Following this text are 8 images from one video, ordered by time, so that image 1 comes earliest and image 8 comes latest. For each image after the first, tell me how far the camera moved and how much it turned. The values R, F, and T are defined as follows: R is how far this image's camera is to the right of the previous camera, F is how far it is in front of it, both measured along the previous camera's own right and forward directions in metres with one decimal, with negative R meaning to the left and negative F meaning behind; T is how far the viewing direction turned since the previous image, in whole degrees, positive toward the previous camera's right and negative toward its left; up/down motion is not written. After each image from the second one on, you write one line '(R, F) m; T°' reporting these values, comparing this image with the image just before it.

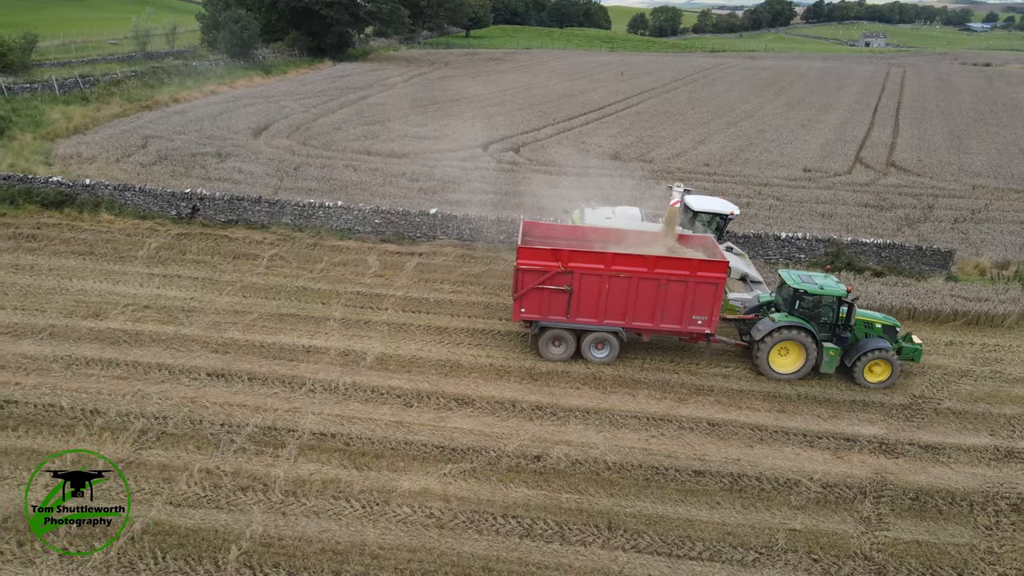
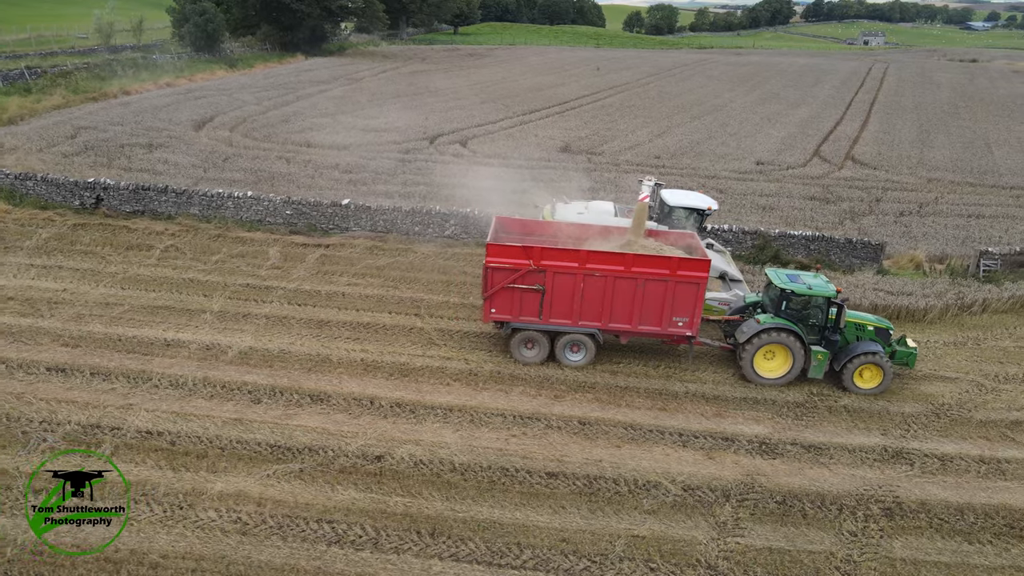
(+1.9, +0.6) m; 0°
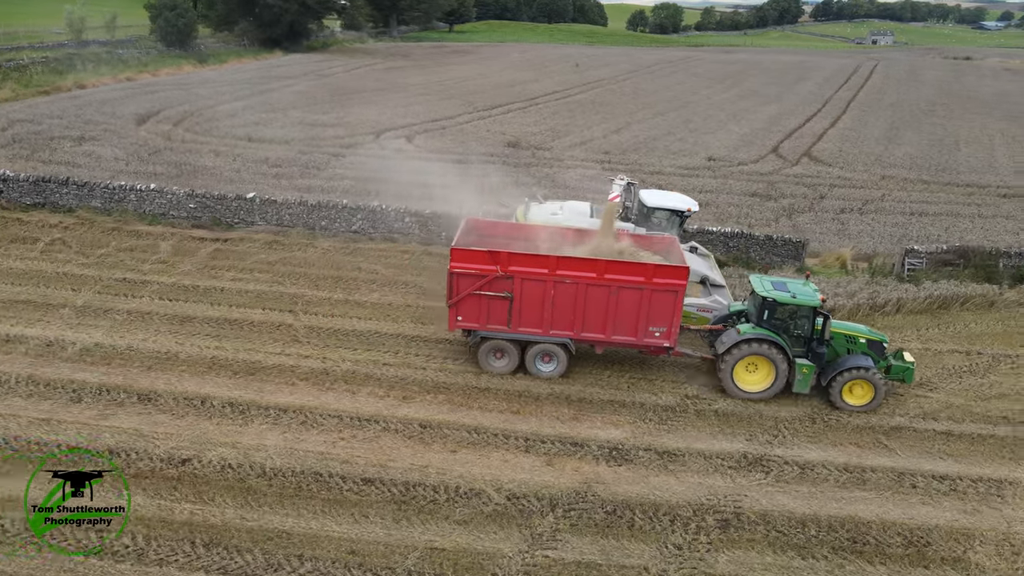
(+2.2, +0.5) m; -1°
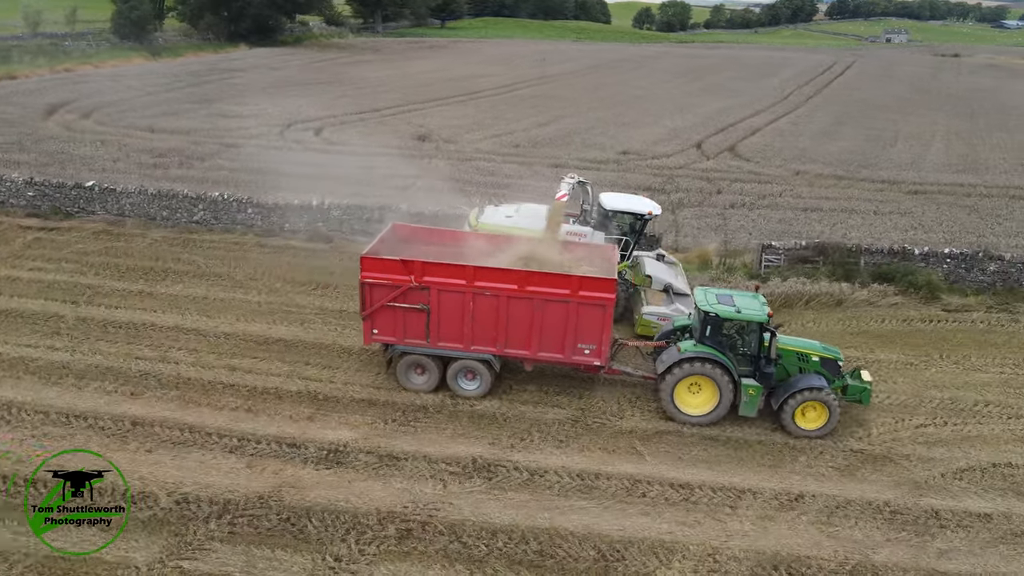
(+3.6, +0.6) m; -1°
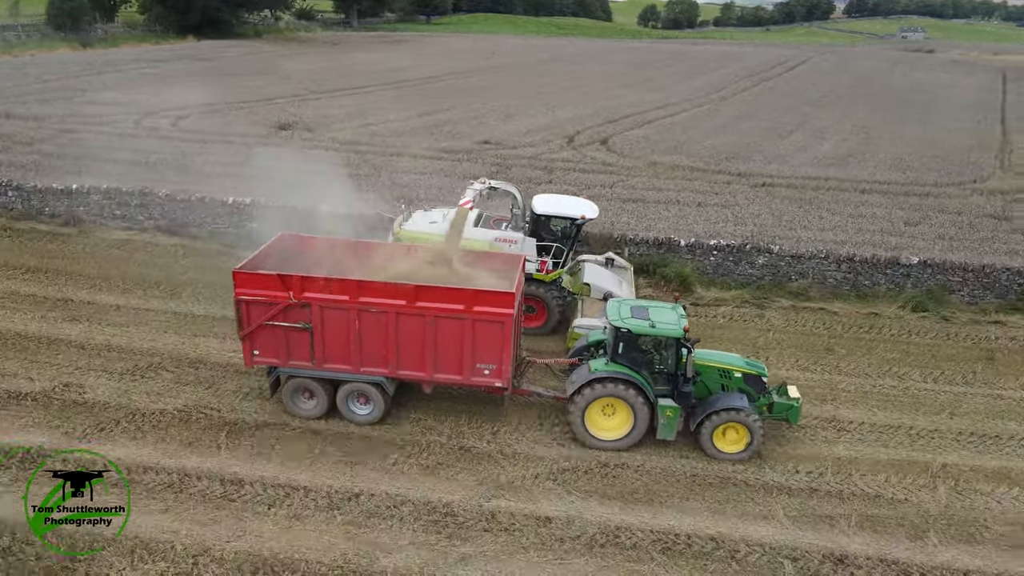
(+5.3, +0.6) m; -1°
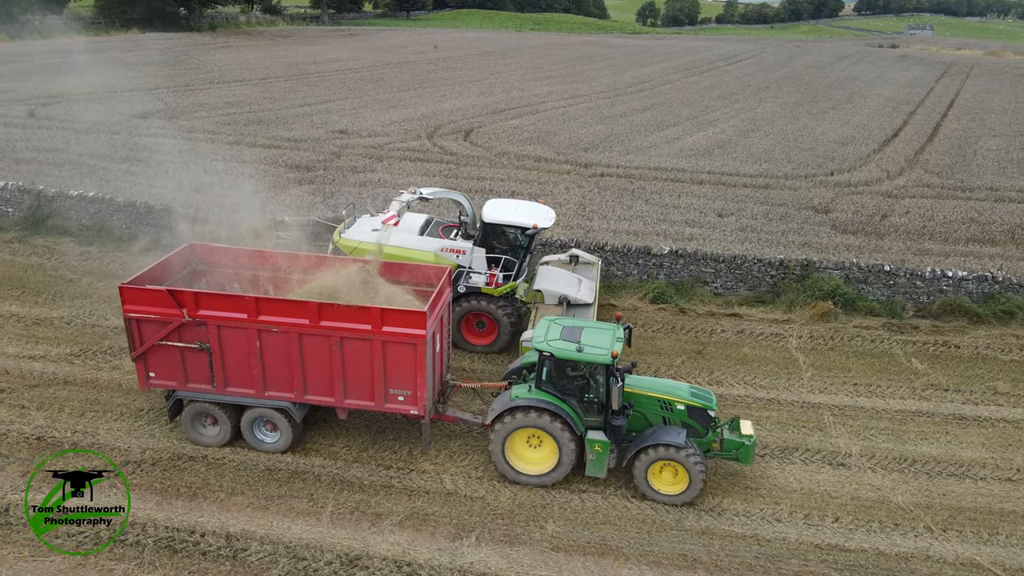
(+5.0, +0.5) m; -1°
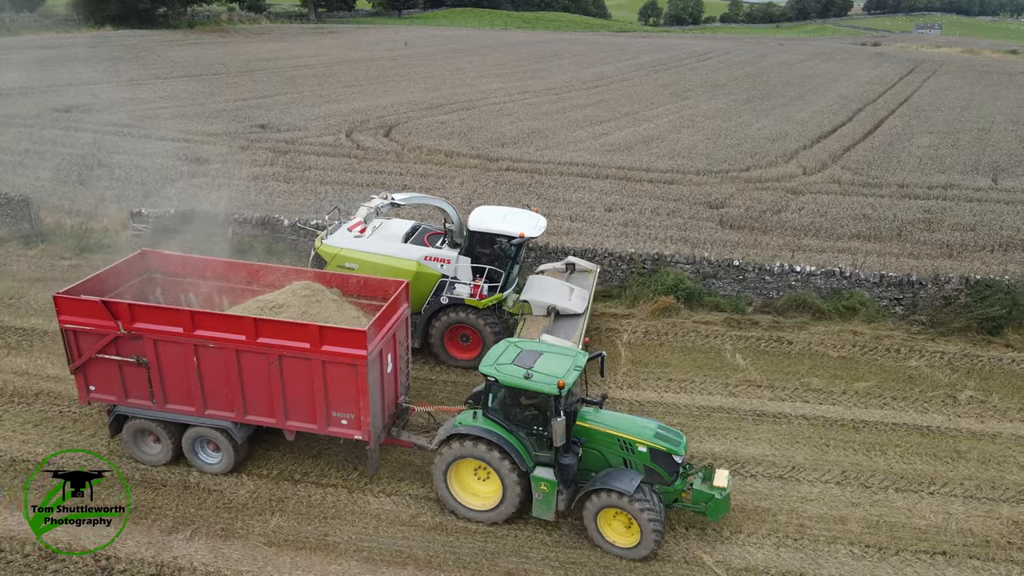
(+2.9, +0.2) m; -1°
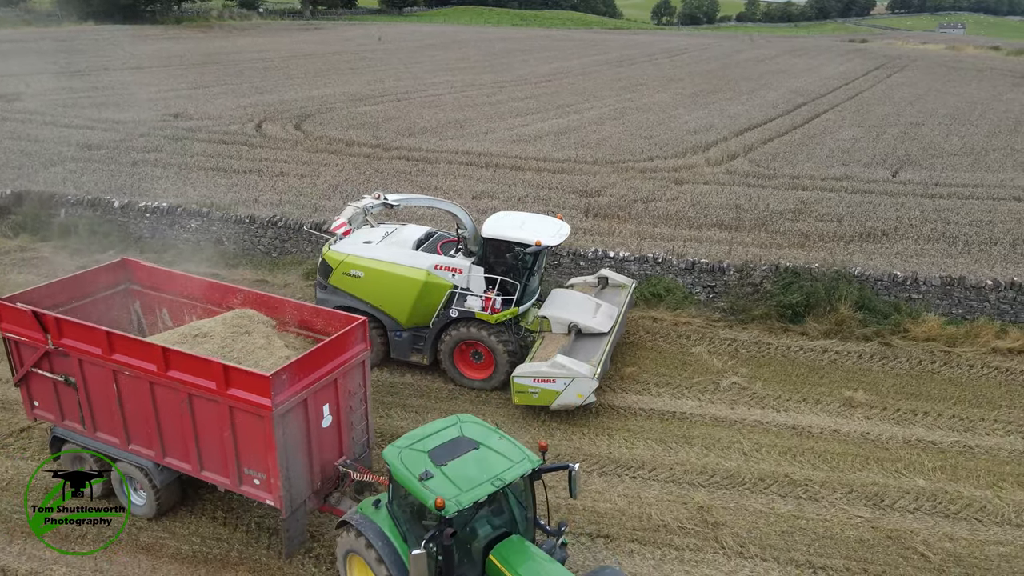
(+3.5, +0.2) m; -1°
